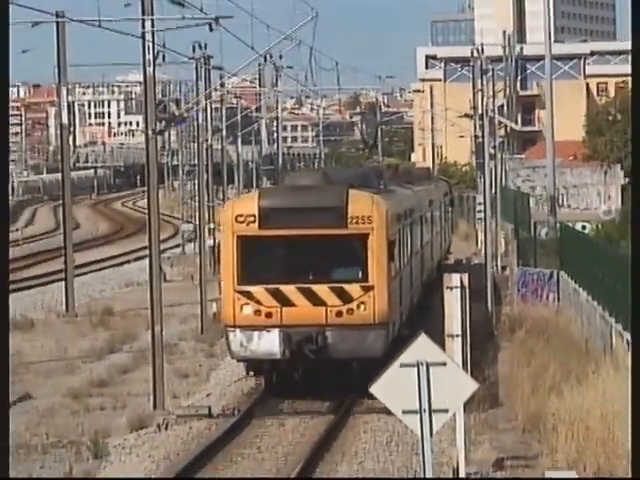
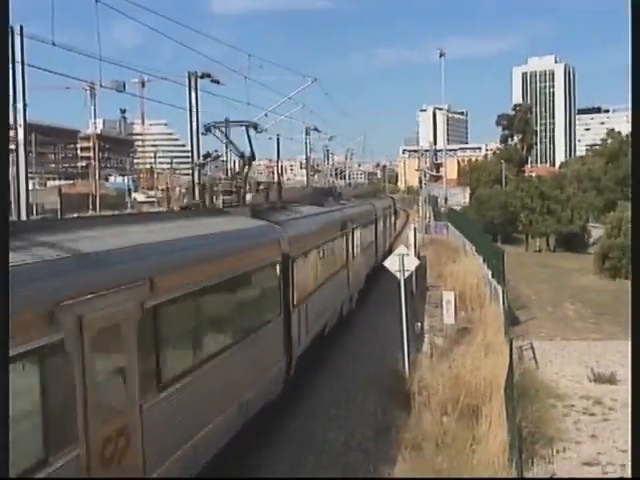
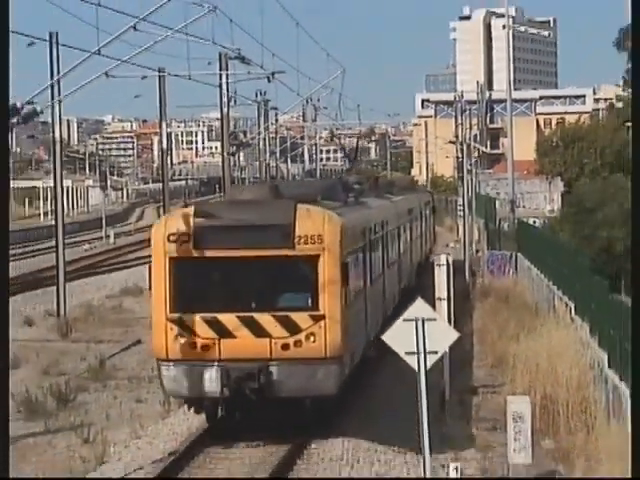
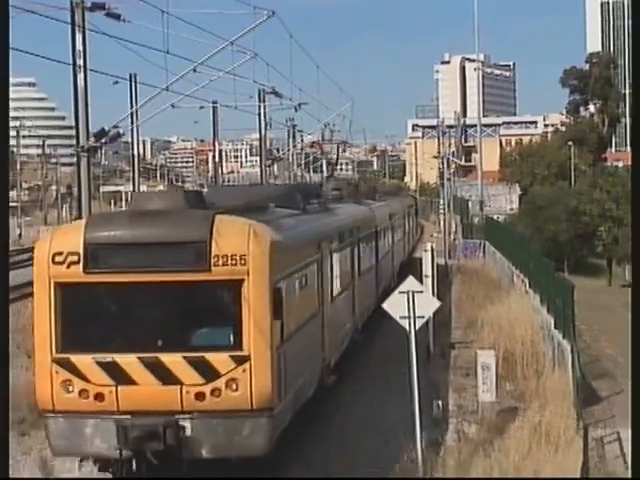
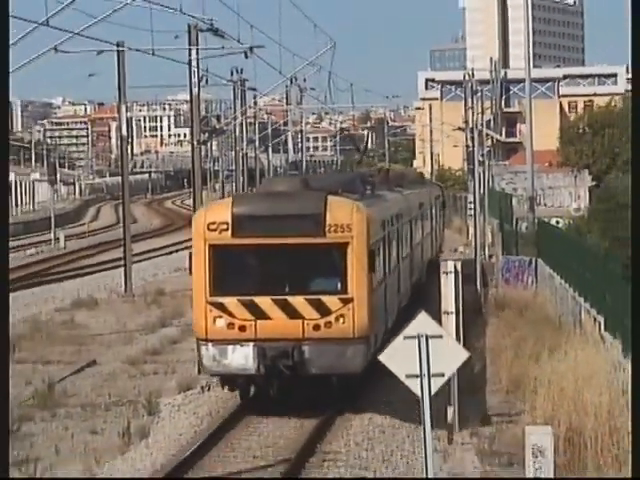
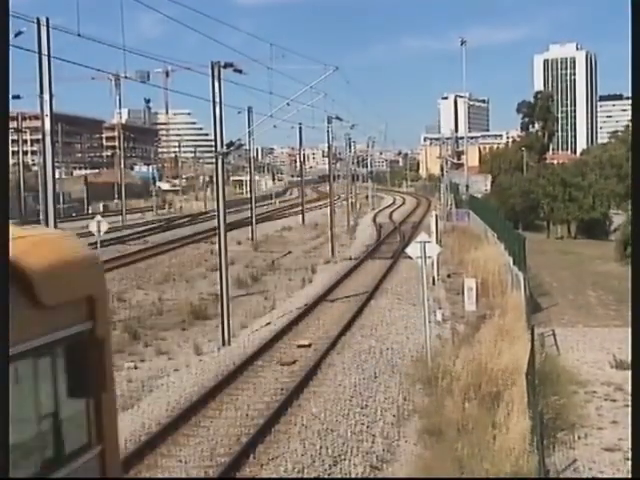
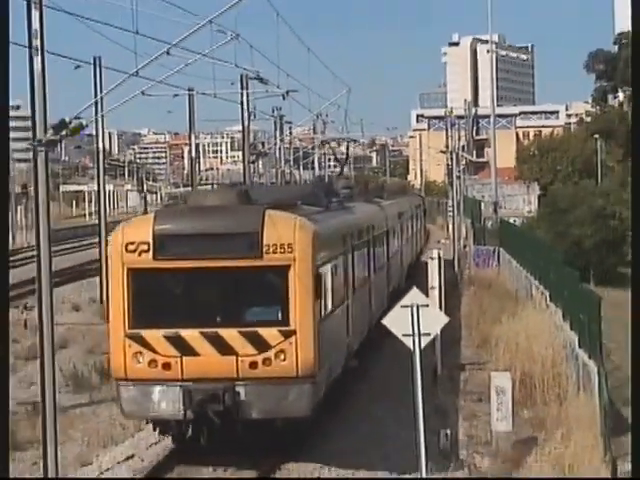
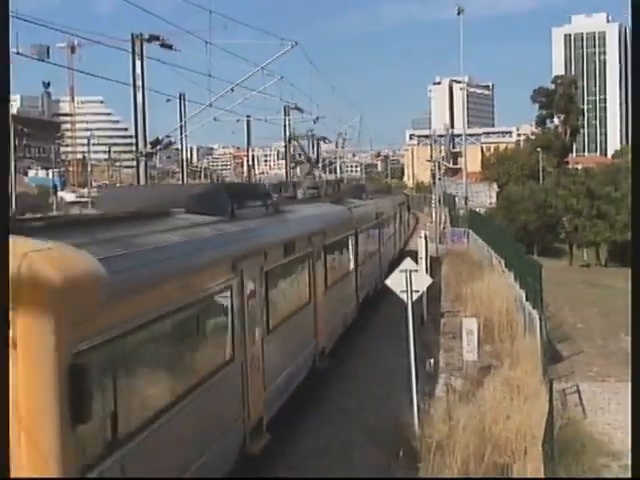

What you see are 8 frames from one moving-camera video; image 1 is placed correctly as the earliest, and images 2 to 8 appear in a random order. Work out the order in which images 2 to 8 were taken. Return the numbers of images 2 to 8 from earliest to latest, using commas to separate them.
5, 3, 7, 4, 8, 2, 6
